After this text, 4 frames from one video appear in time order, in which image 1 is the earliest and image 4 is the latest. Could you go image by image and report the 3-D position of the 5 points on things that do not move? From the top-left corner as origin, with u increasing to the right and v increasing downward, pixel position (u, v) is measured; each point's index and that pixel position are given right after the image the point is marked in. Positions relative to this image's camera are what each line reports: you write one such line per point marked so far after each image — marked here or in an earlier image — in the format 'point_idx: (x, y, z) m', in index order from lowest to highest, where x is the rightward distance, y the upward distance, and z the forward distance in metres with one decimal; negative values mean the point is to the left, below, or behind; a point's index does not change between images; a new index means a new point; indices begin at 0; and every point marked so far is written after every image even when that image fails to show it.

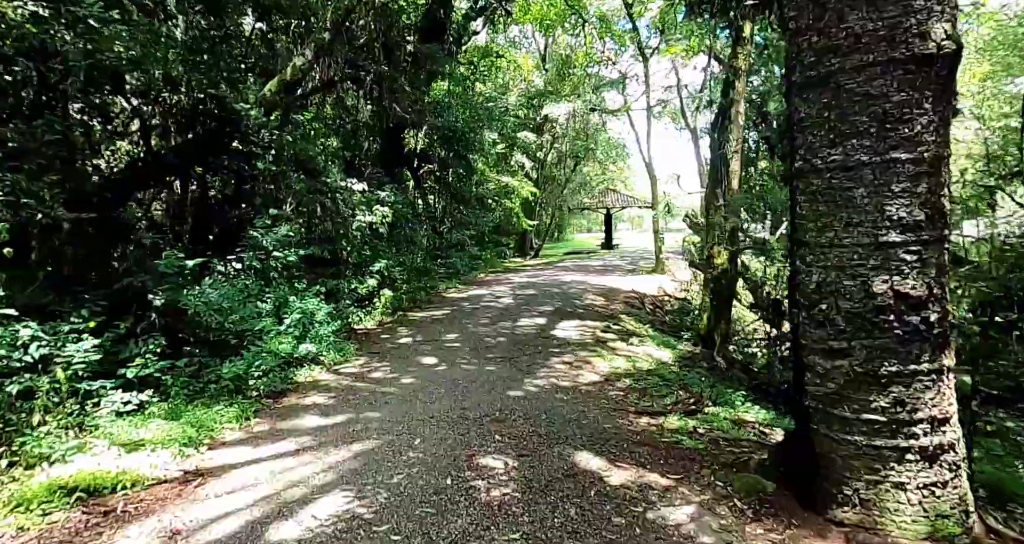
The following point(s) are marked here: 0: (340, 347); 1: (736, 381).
0: (-1.9, -0.9, +6.9) m
1: (+2.4, -1.2, +6.5) m
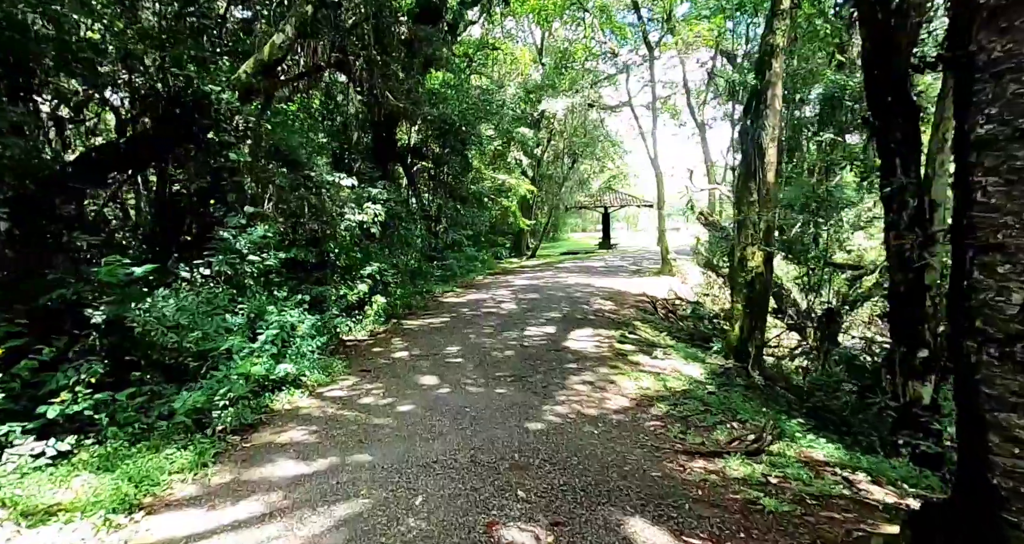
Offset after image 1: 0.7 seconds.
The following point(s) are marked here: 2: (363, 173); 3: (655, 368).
0: (-1.8, -0.9, +6.0) m
1: (+2.5, -1.2, +5.6) m
2: (-2.8, +1.9, +11.5) m
3: (+1.5, -1.0, +6.5) m
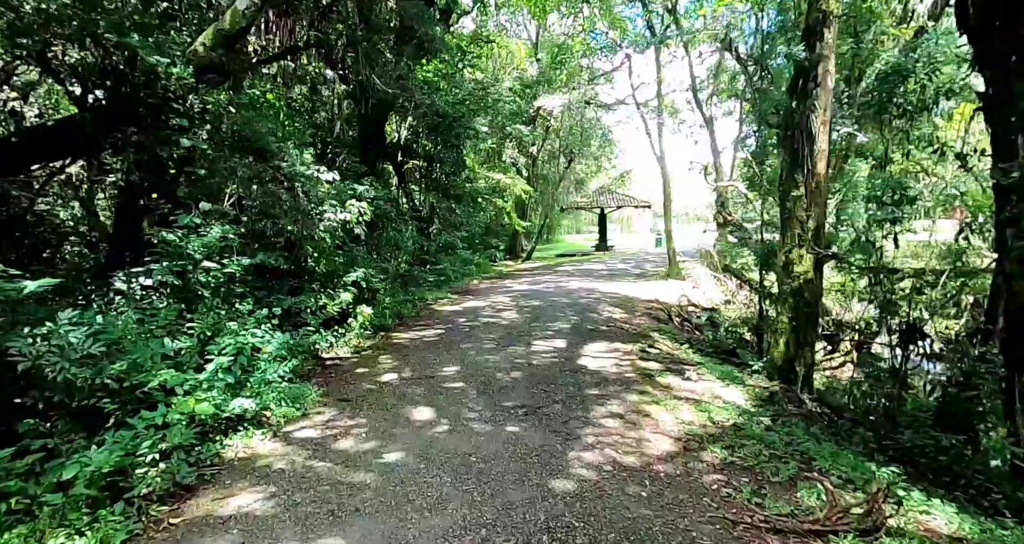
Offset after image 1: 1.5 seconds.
0: (-1.8, -1.0, +5.0) m
1: (+2.6, -1.3, +4.6) m
2: (-2.8, +1.8, +10.5) m
3: (+1.6, -1.1, +5.5) m
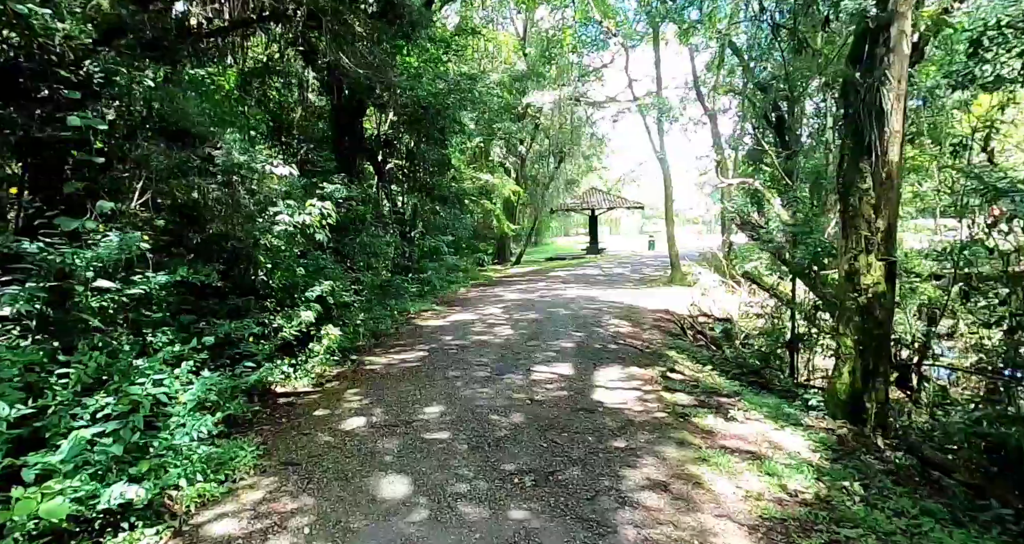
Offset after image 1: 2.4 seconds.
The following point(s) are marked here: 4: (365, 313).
0: (-1.7, -1.1, +3.7) m
1: (+2.6, -1.4, +3.4) m
2: (-2.9, +1.6, +9.2) m
3: (+1.6, -1.2, +4.3) m
4: (-2.0, -0.5, +8.4) m
